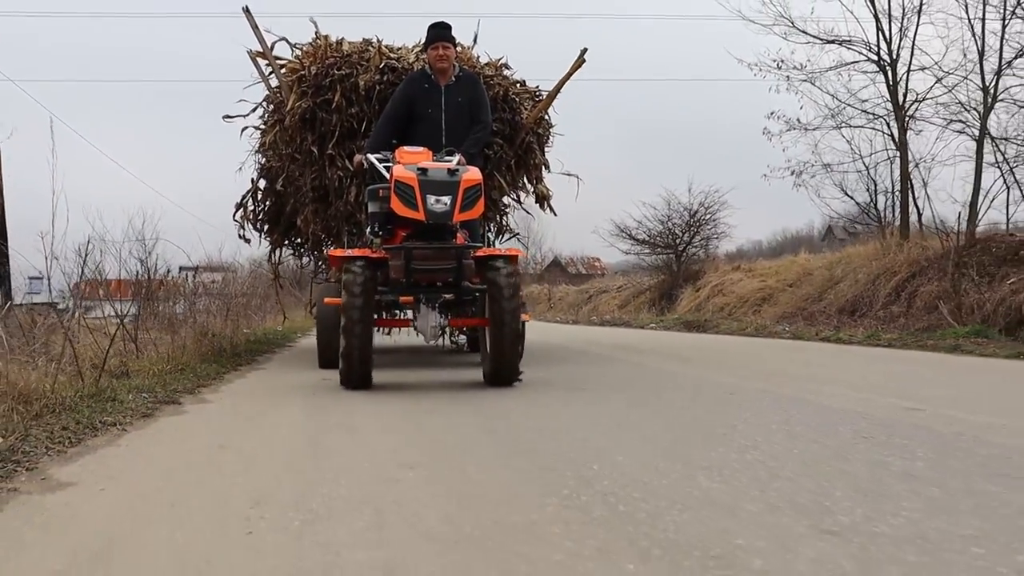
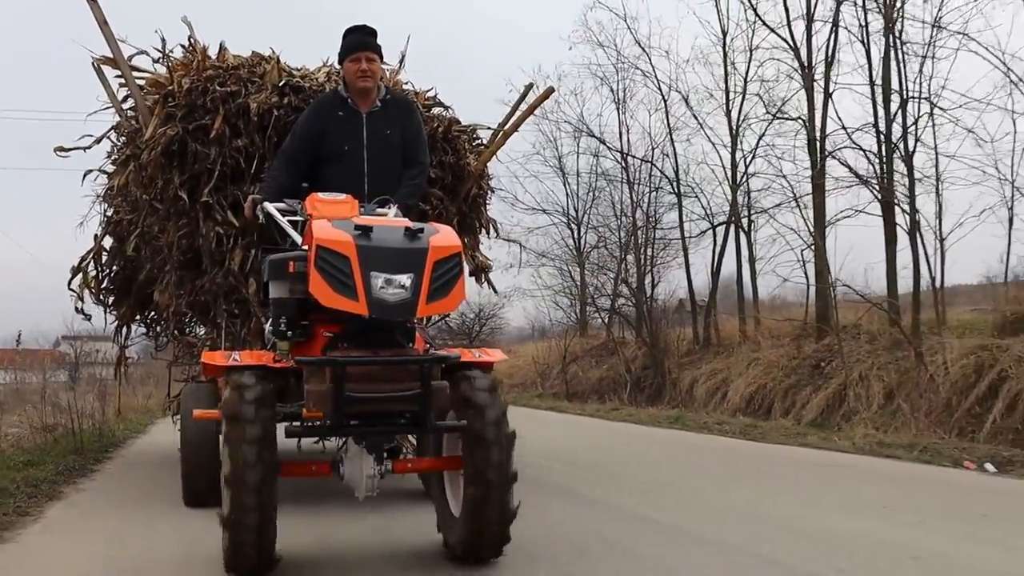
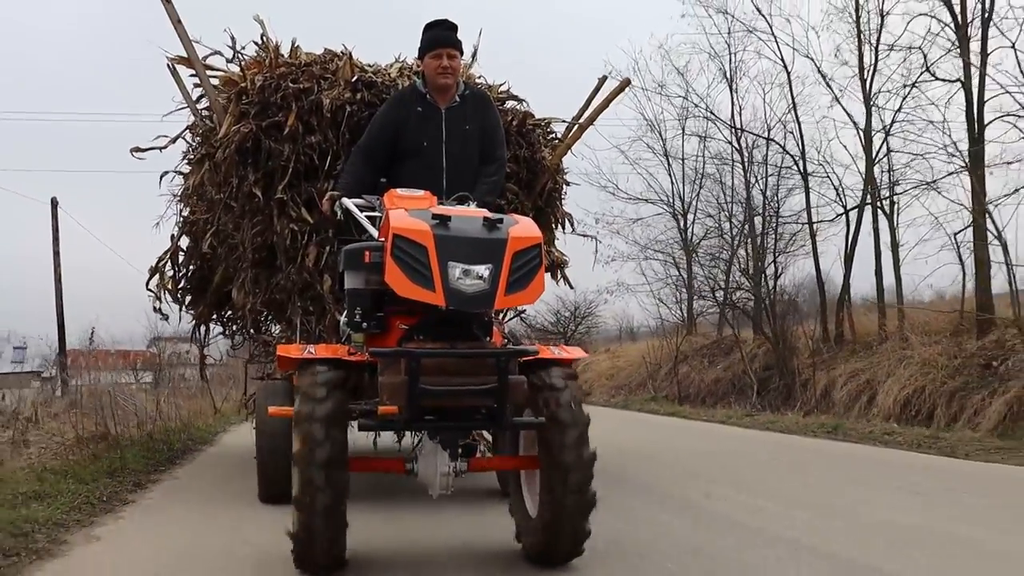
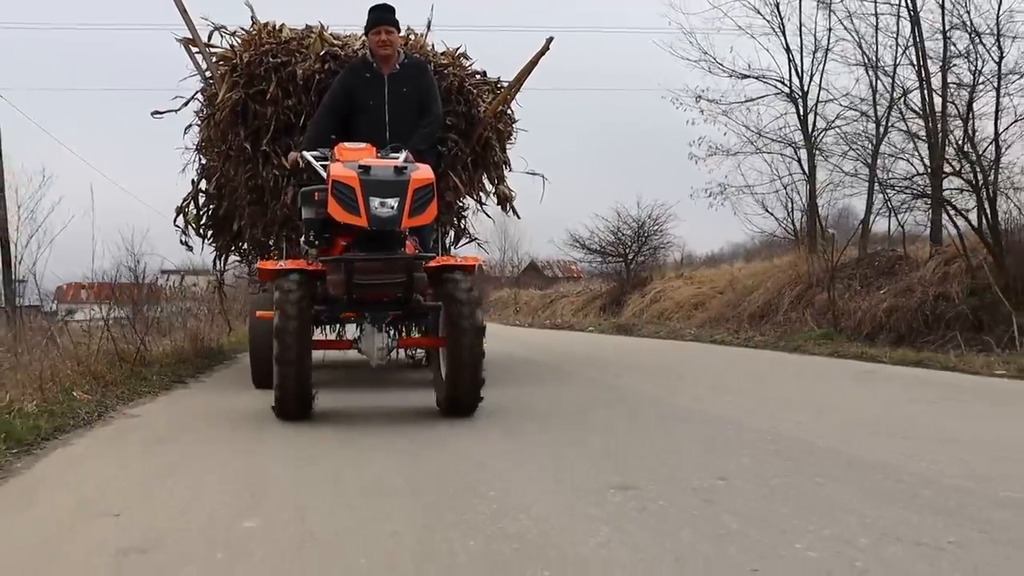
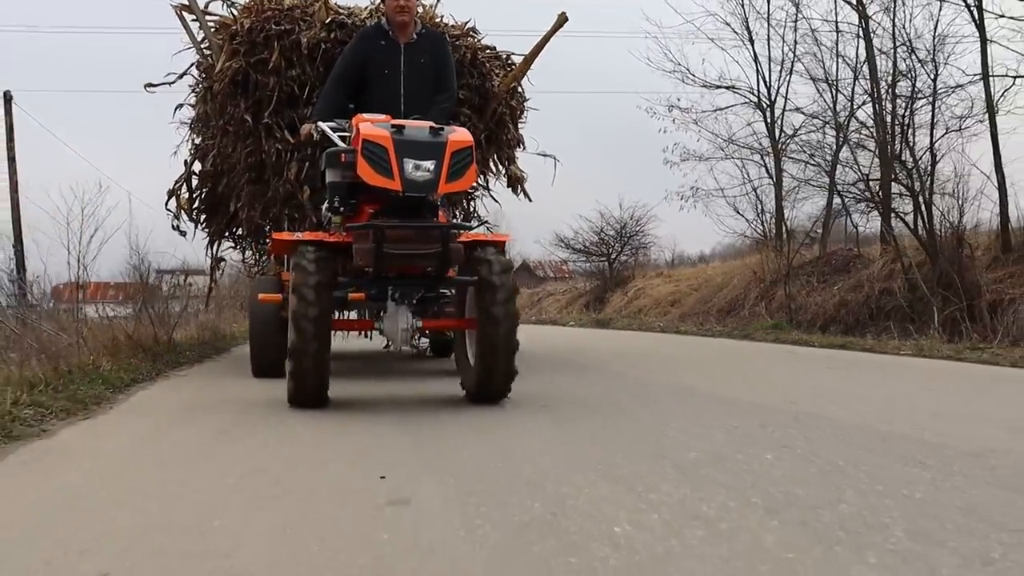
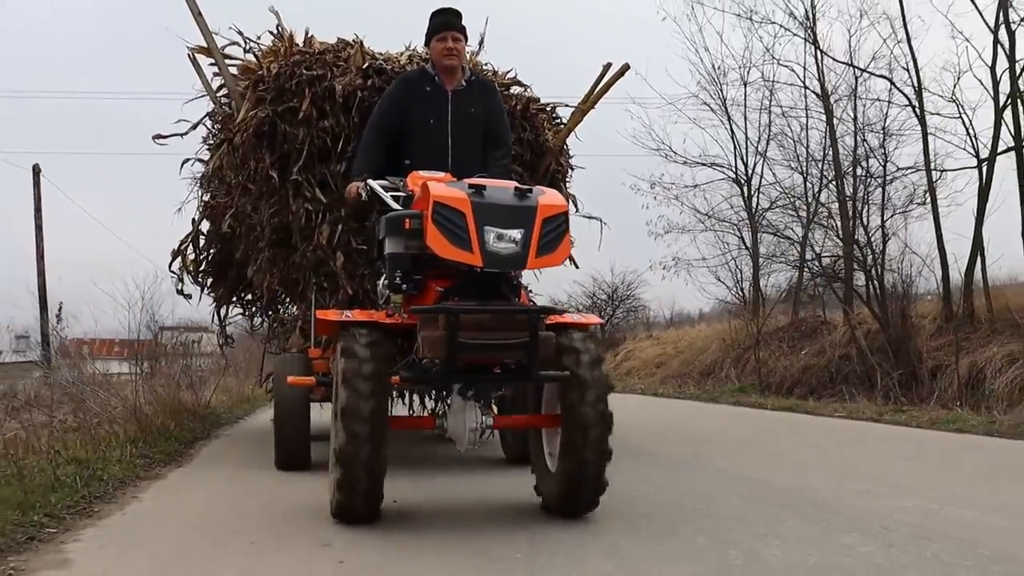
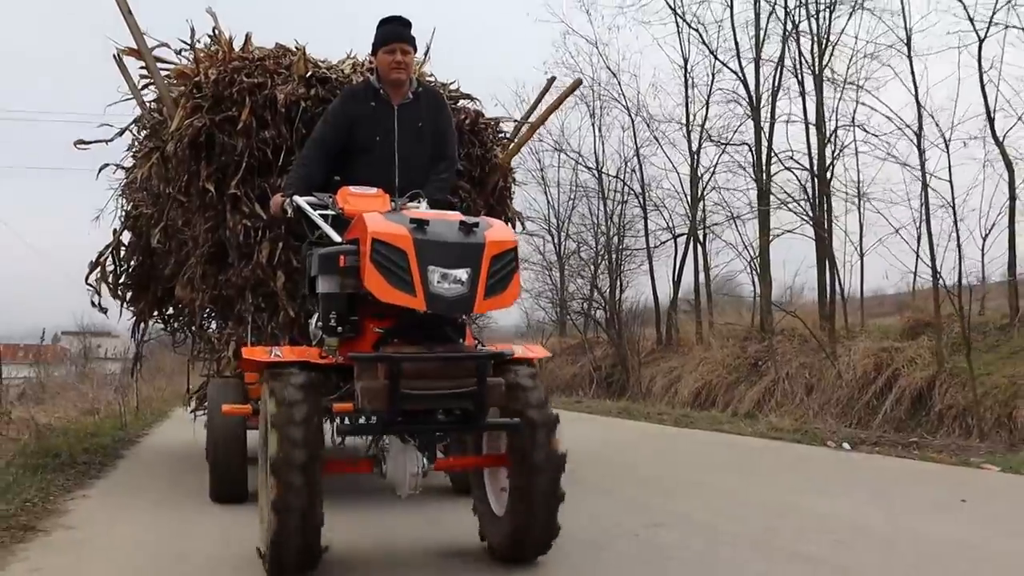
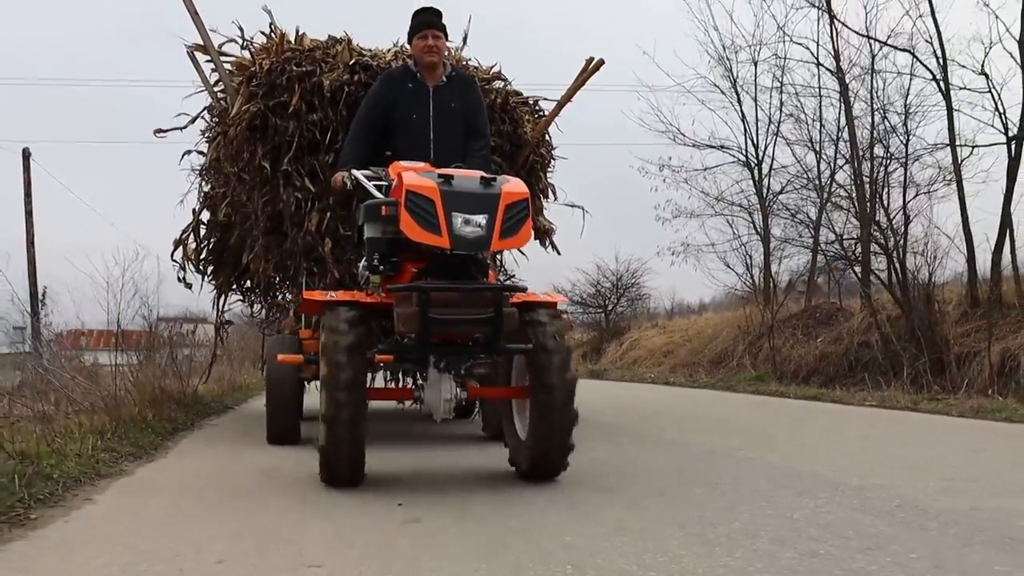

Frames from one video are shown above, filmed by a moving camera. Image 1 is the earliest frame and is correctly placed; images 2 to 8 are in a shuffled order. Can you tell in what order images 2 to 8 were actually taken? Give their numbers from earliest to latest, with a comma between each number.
4, 5, 8, 6, 3, 2, 7
